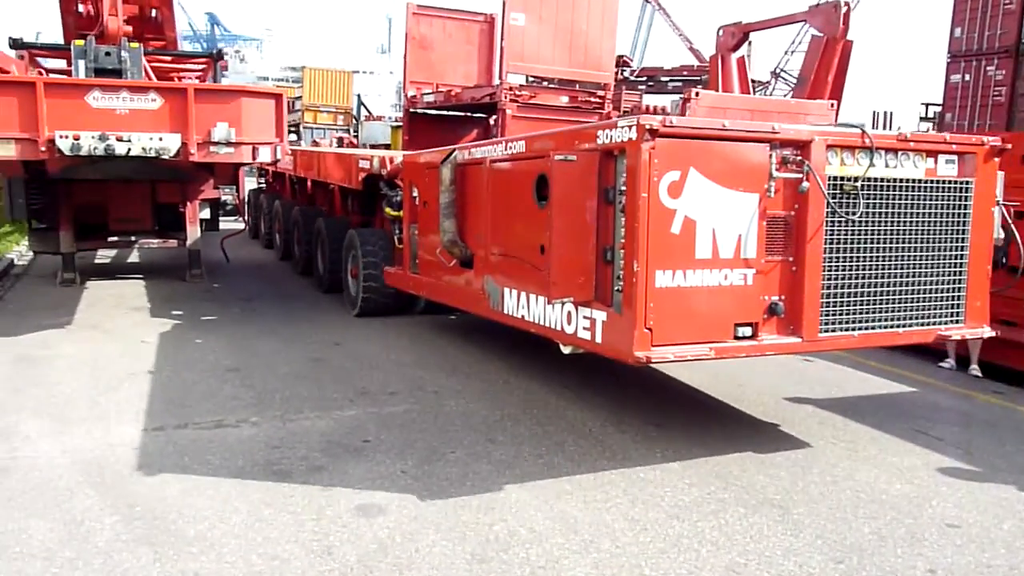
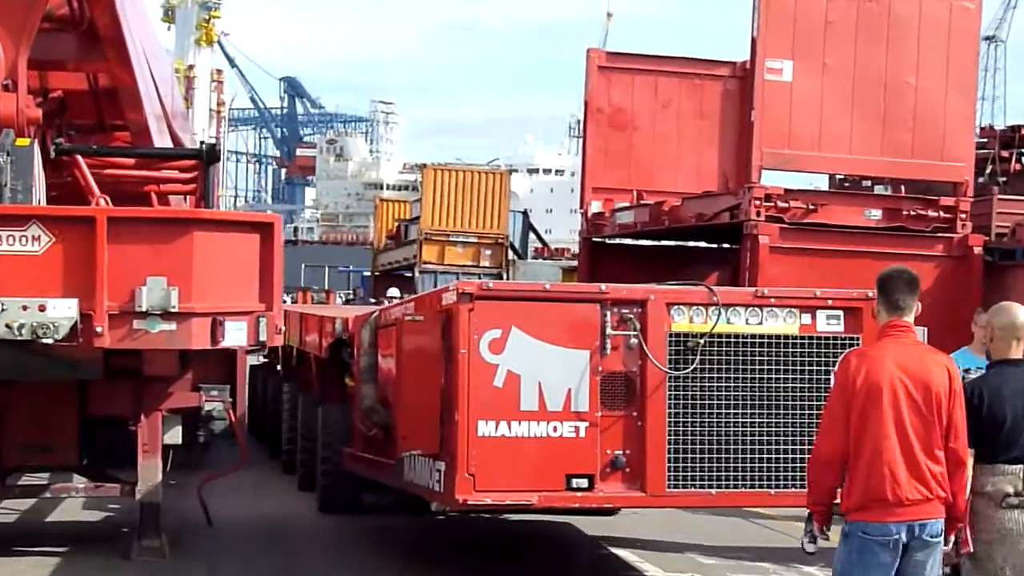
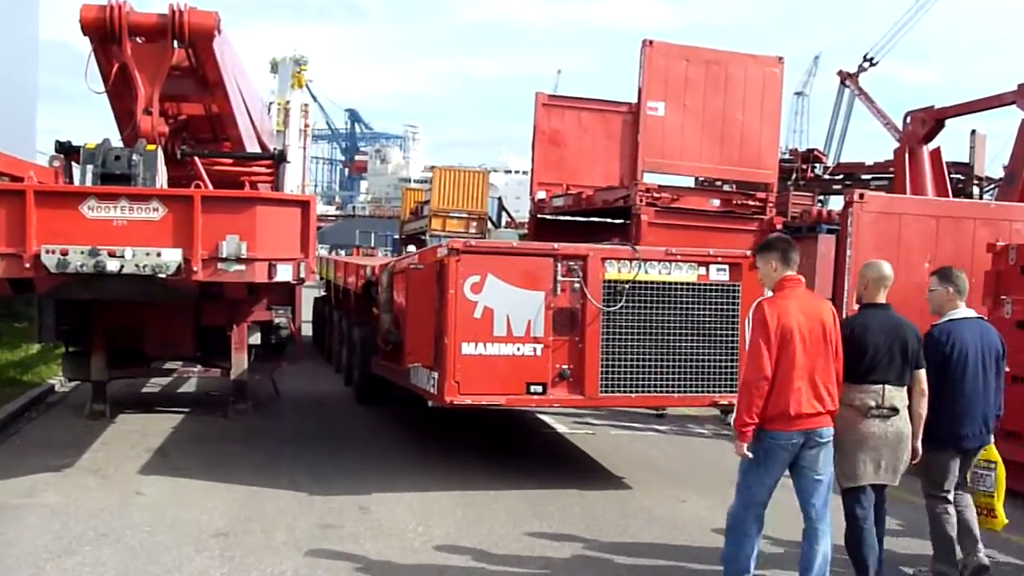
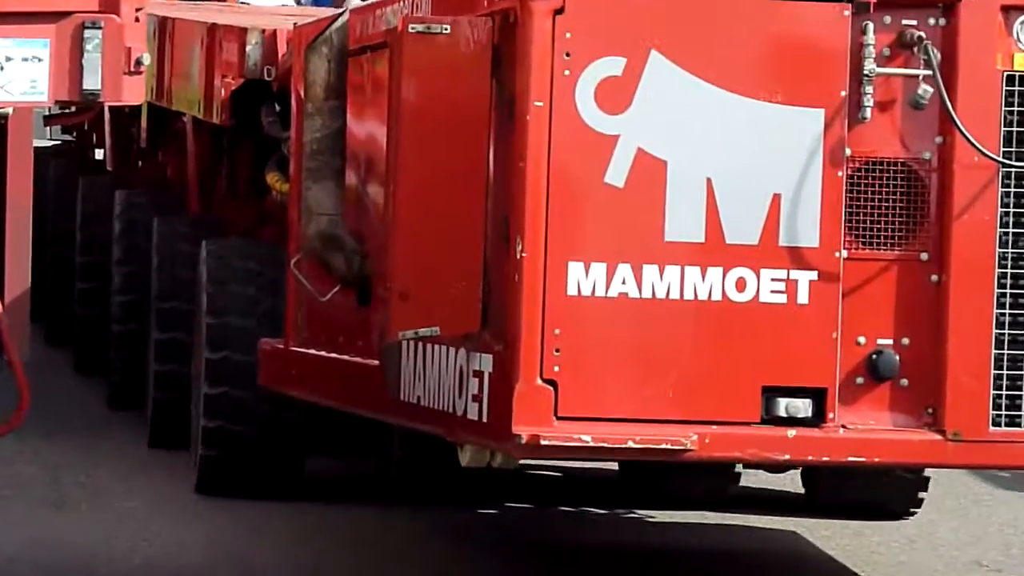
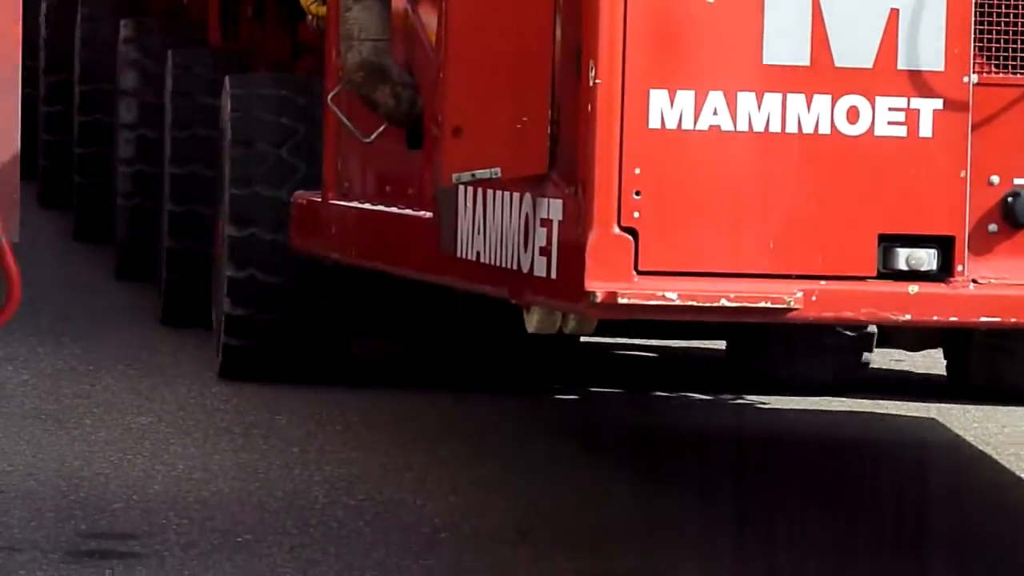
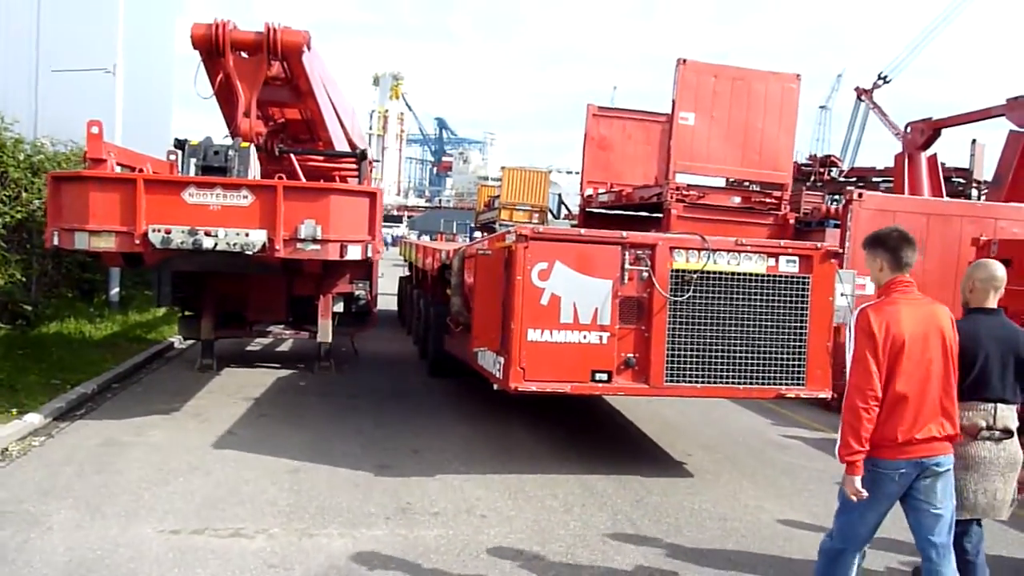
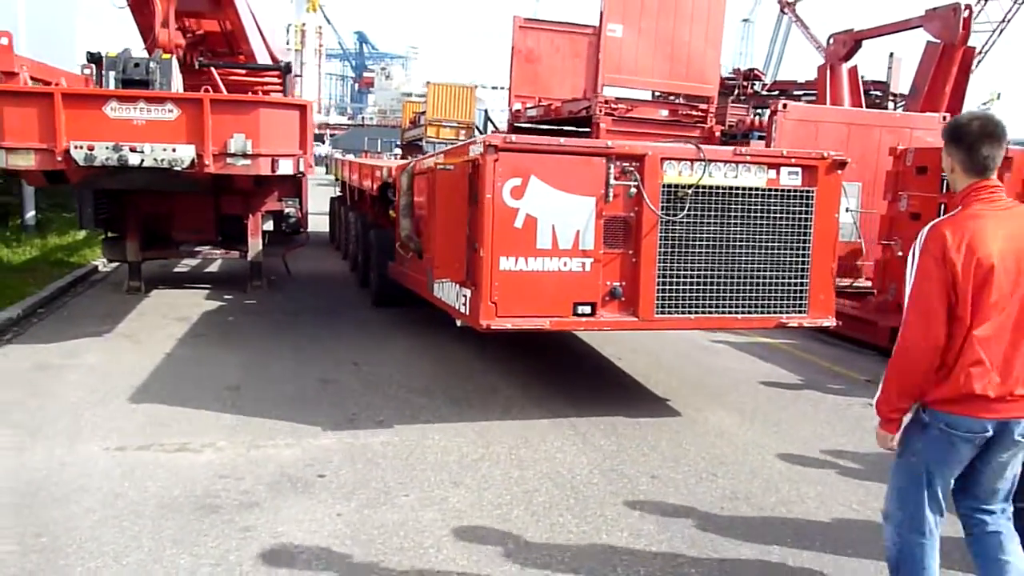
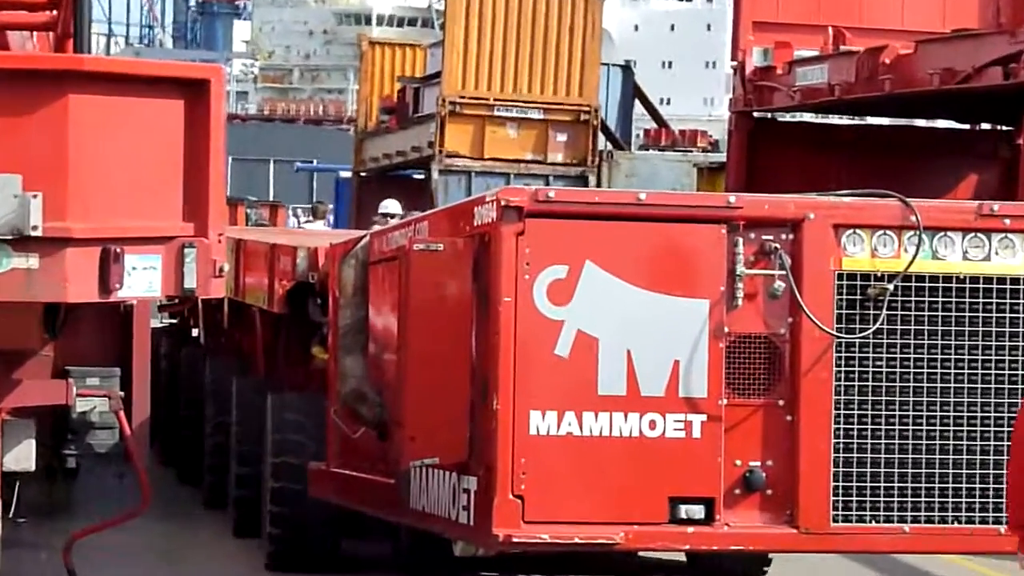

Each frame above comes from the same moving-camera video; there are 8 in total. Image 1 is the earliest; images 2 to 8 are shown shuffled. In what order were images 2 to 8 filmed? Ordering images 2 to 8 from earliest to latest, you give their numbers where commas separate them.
7, 6, 3, 2, 8, 4, 5
